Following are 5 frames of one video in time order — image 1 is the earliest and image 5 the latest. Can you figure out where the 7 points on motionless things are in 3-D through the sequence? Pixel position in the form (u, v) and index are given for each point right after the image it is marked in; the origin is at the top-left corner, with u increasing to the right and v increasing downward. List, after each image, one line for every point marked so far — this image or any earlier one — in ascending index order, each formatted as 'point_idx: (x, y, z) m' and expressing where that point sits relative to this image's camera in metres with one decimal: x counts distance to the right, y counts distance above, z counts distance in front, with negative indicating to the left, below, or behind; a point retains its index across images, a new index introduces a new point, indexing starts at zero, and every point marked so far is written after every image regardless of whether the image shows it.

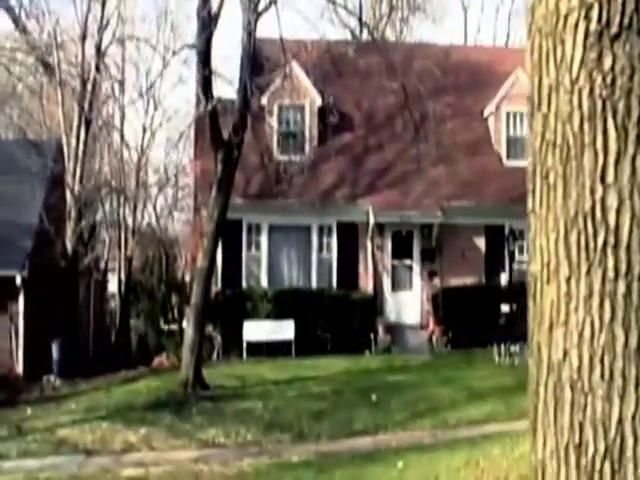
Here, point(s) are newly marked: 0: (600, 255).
0: (+0.7, 0.0, +3.8) m
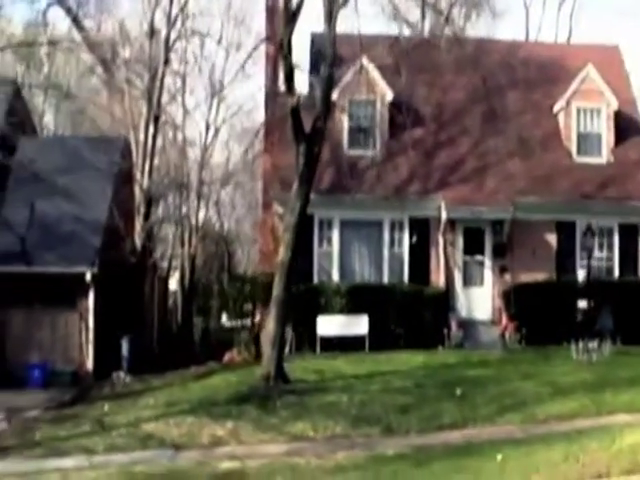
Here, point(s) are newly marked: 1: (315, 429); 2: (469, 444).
0: (+1.6, 0.0, +3.8) m
1: (-0.1, -2.5, +20.0) m
2: (+1.8, -2.4, +18.2) m
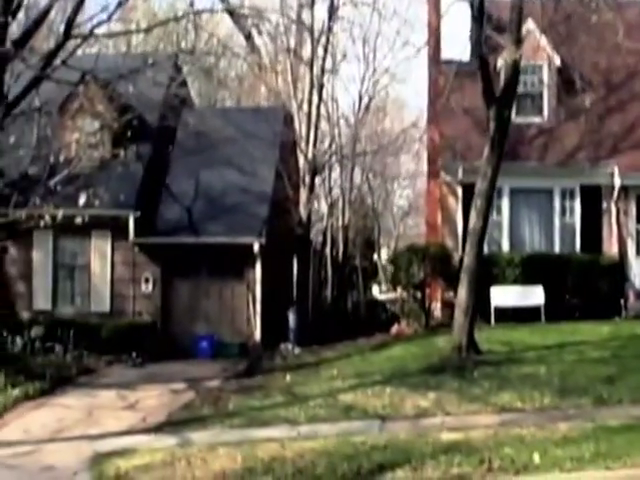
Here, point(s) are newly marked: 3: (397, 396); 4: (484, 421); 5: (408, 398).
0: (+3.3, +0.3, +3.1) m
1: (+2.6, -2.0, +19.3) m
2: (+4.3, -2.0, +17.5) m
3: (+1.0, -2.1, +19.9) m
4: (+2.0, -2.2, +18.3) m
5: (+1.1, -2.1, +19.8) m
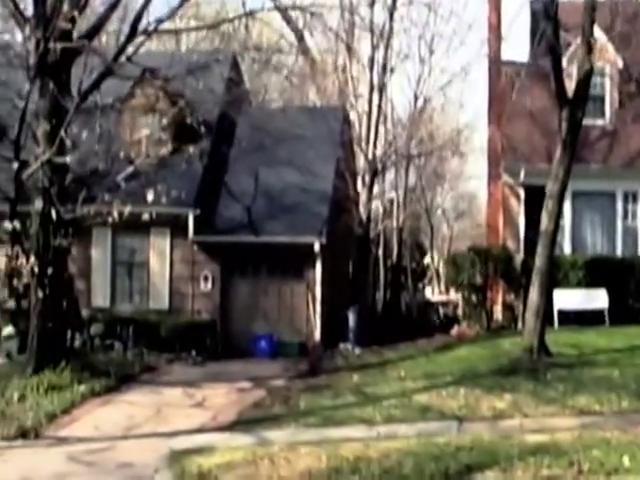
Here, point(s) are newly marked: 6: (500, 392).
0: (+4.1, +0.3, +2.9) m
1: (+3.6, -2.1, +19.2) m
2: (+5.3, -2.0, +17.3) m
3: (+2.0, -2.1, +19.8) m
4: (+2.9, -2.2, +18.1) m
5: (+2.1, -2.1, +19.6) m
6: (+2.4, -2.0, +20.0) m
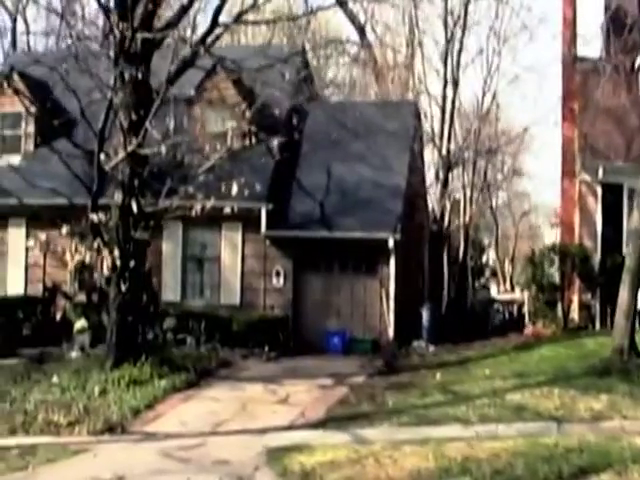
0: (+5.1, +0.2, +2.6) m
1: (+4.8, -2.0, +18.9) m
2: (+6.5, -2.0, +17.0) m
3: (+3.2, -2.0, +19.5) m
4: (+4.1, -2.2, +17.8) m
5: (+3.3, -2.0, +19.4) m
6: (+3.6, -2.0, +19.7) m
